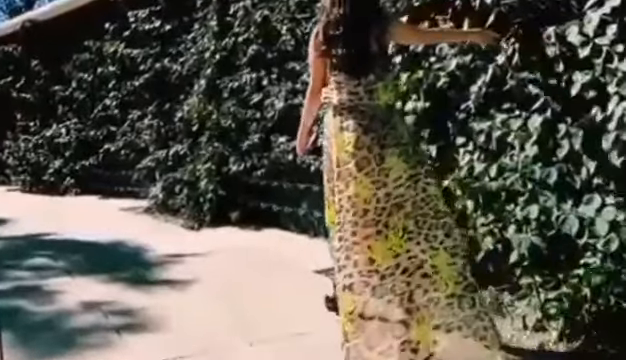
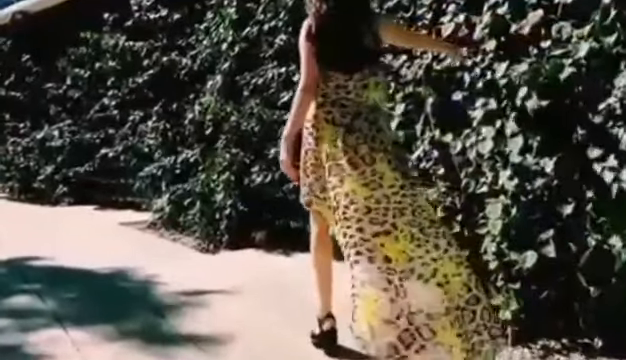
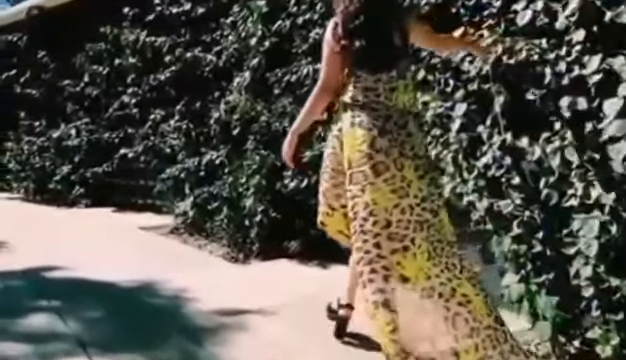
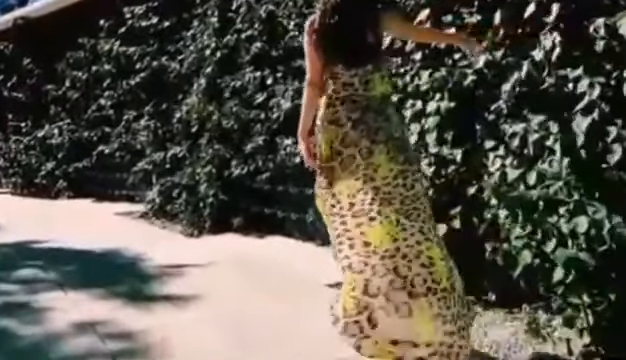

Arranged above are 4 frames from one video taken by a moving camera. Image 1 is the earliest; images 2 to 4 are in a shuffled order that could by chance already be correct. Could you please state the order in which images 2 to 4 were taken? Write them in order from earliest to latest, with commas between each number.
4, 2, 3
